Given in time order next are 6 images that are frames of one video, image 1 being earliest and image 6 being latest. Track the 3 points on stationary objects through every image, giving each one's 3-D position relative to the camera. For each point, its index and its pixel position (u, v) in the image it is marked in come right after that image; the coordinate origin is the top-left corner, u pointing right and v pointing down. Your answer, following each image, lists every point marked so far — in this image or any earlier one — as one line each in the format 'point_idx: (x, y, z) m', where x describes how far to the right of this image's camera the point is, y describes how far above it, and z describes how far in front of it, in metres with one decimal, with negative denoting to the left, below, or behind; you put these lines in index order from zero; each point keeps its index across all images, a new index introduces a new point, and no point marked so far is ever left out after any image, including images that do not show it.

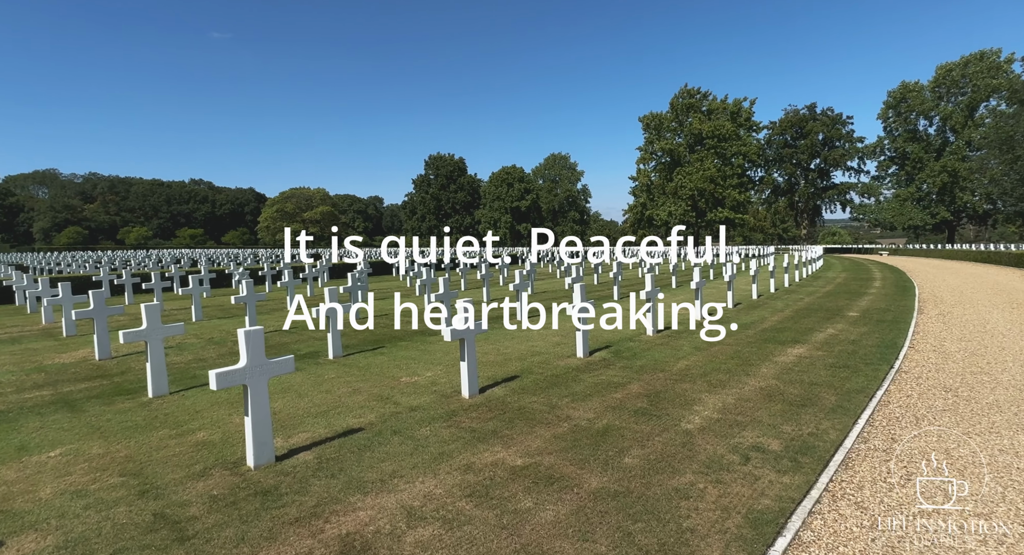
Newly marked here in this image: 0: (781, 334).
0: (+4.6, -1.0, +10.0) m
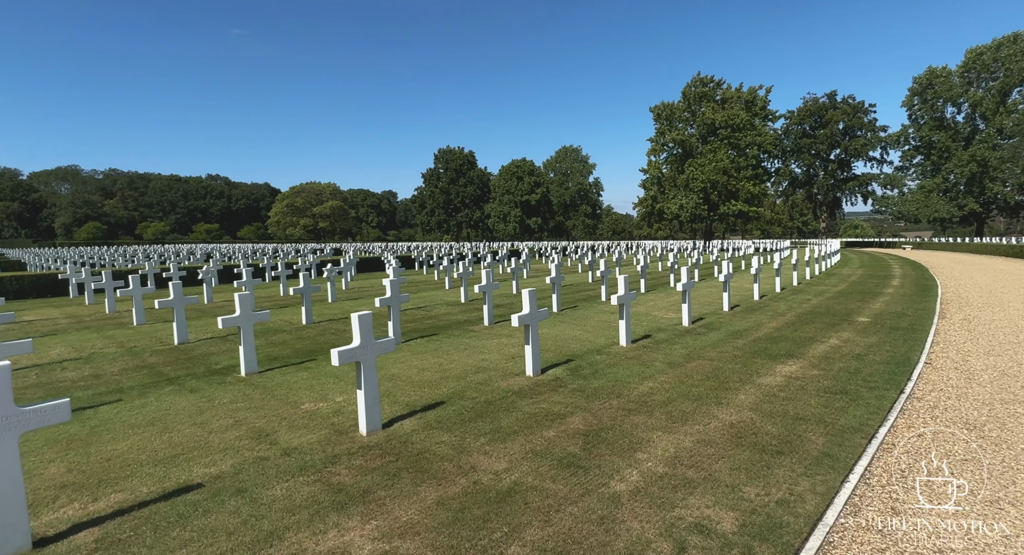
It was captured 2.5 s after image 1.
0: (+3.9, -1.0, +8.6) m
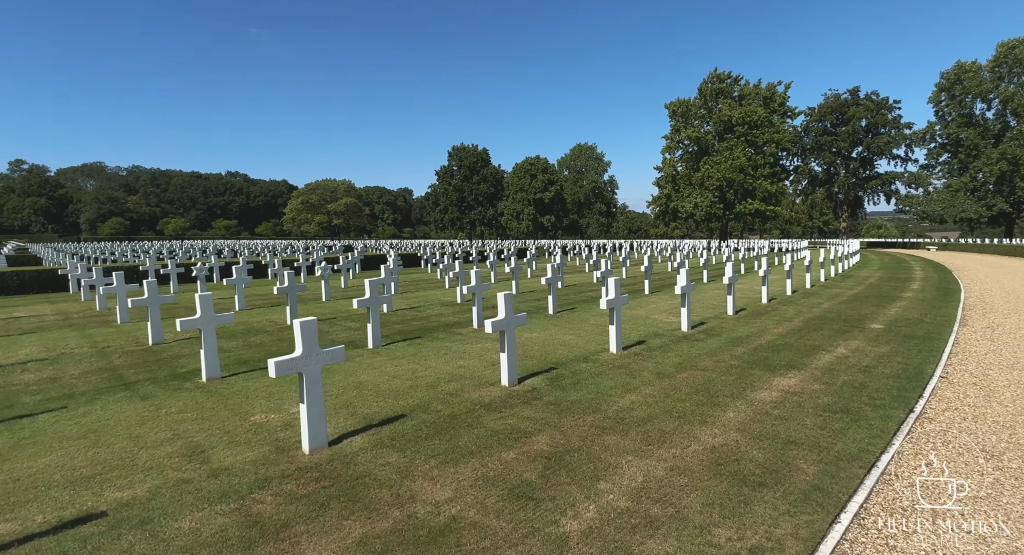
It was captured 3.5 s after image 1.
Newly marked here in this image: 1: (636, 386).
0: (+3.7, -1.1, +8.0) m
1: (+1.4, -1.2, +6.5) m
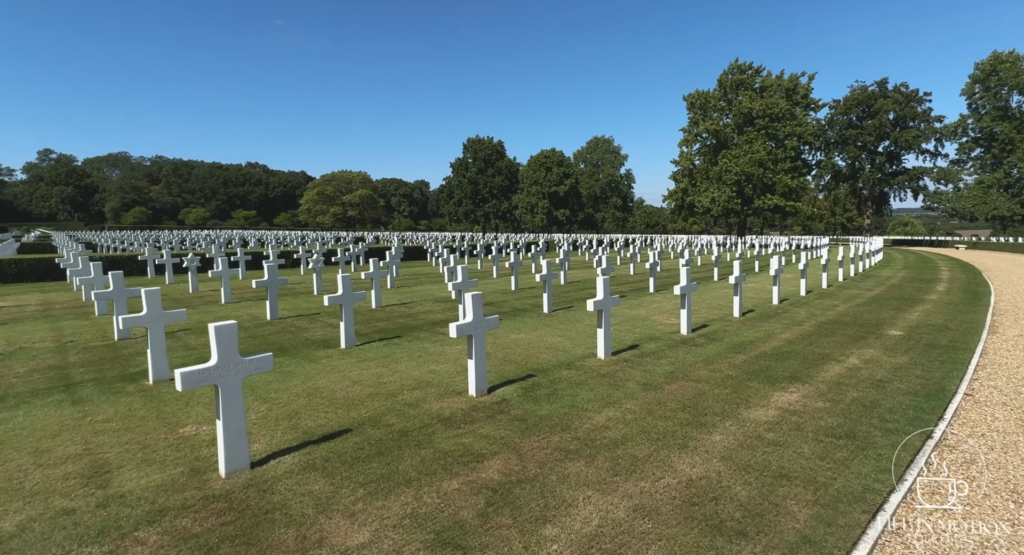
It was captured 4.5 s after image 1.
0: (+3.4, -1.1, +7.3) m
1: (+1.1, -1.2, +5.9) m
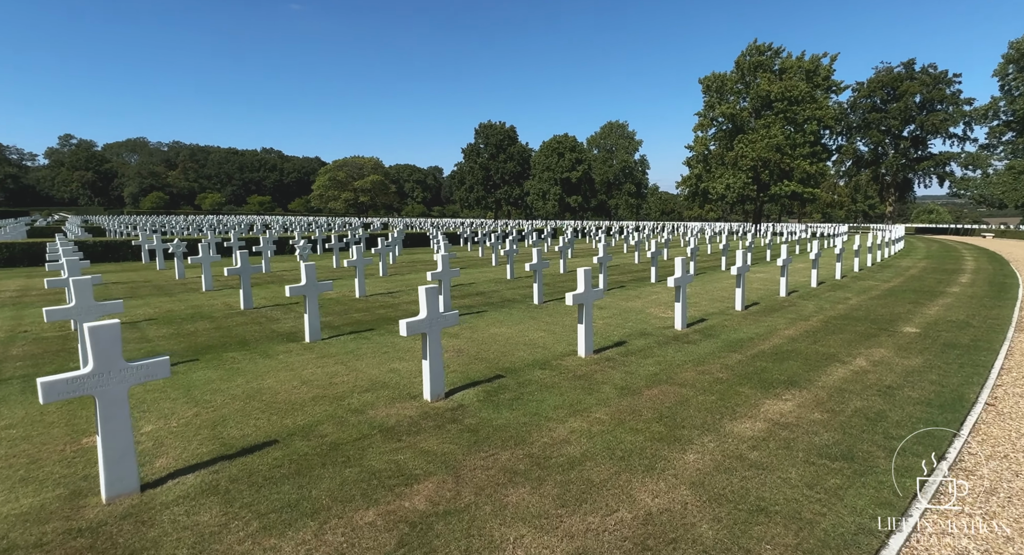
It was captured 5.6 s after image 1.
0: (+3.0, -1.0, +6.6) m
1: (+0.7, -1.2, +5.2) m
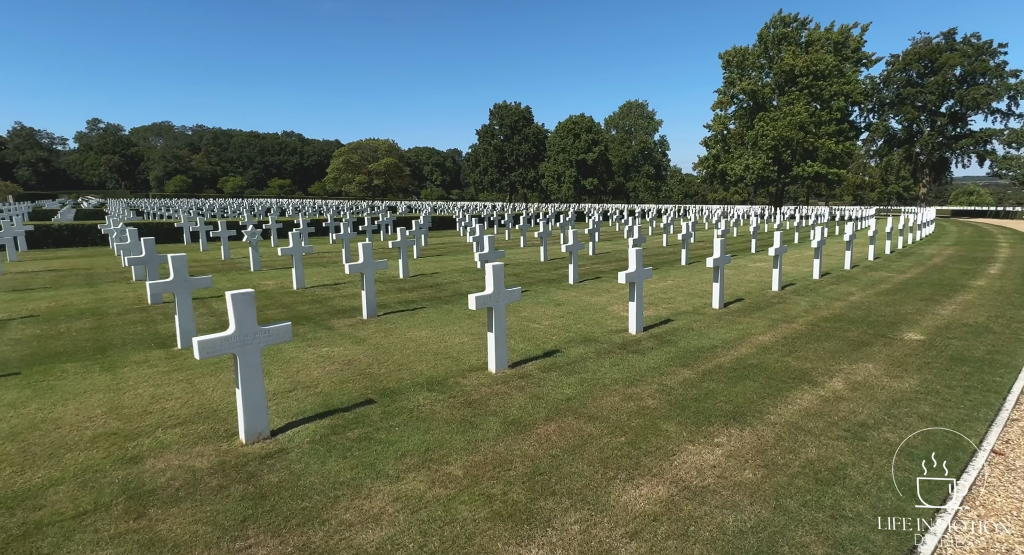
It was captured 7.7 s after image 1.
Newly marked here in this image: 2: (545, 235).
0: (+2.0, -1.0, +5.2) m
1: (-0.4, -1.2, +3.9) m
2: (+0.8, +1.1, +14.7) m
